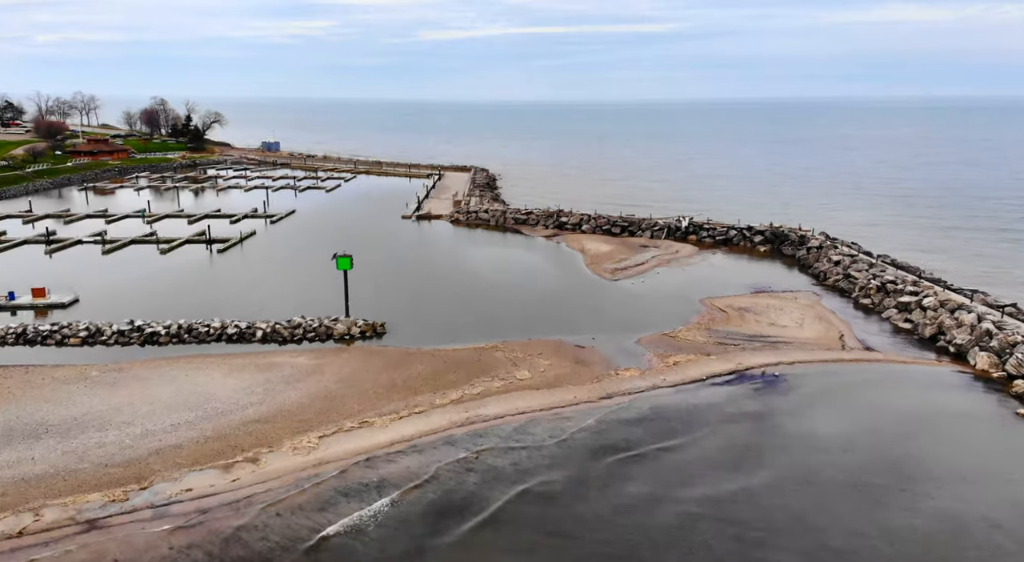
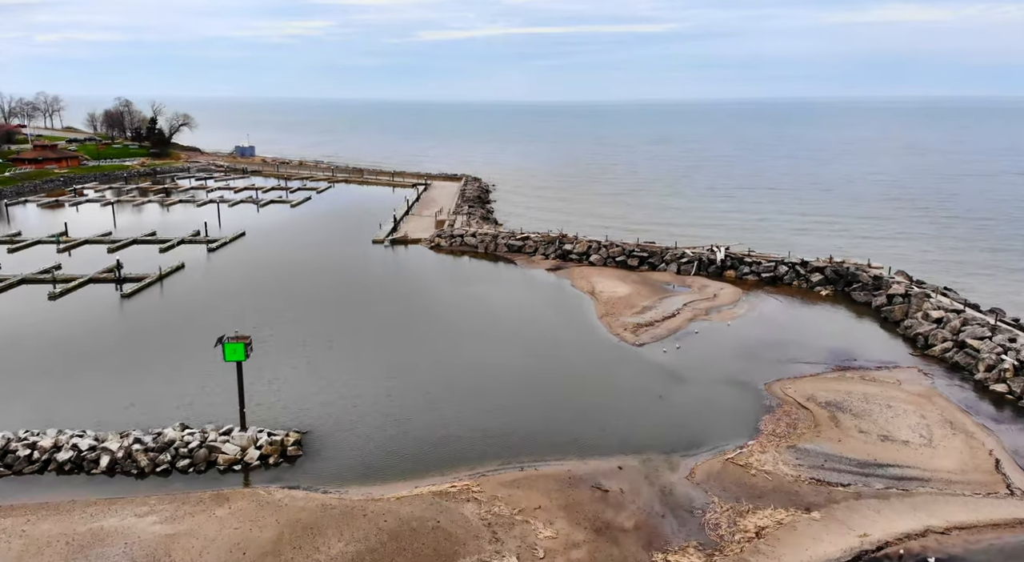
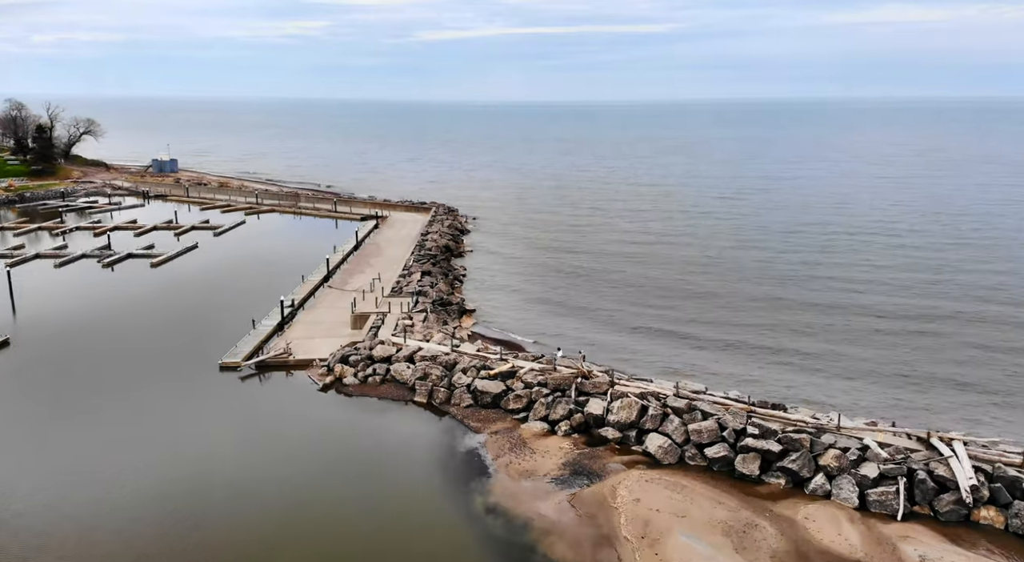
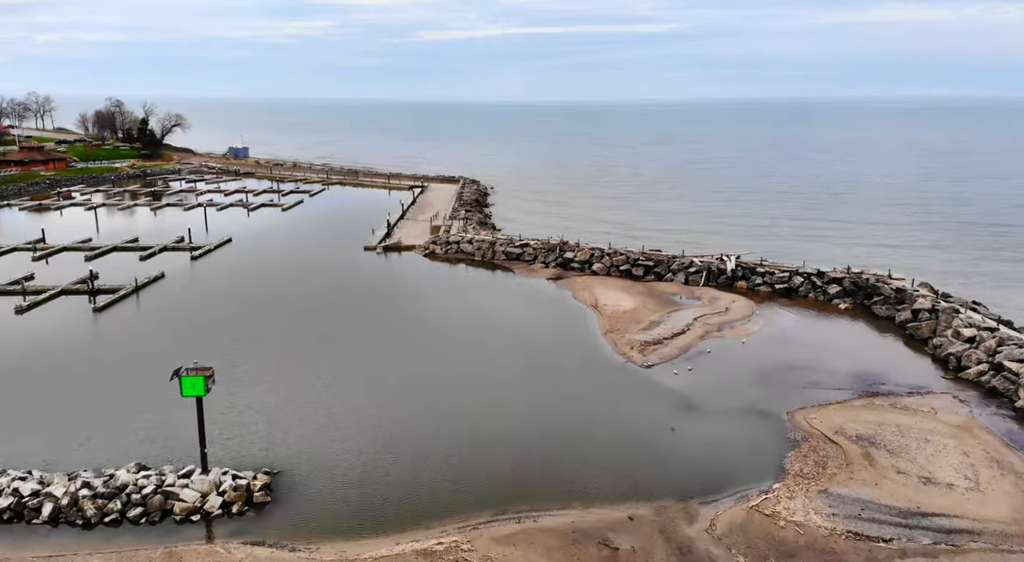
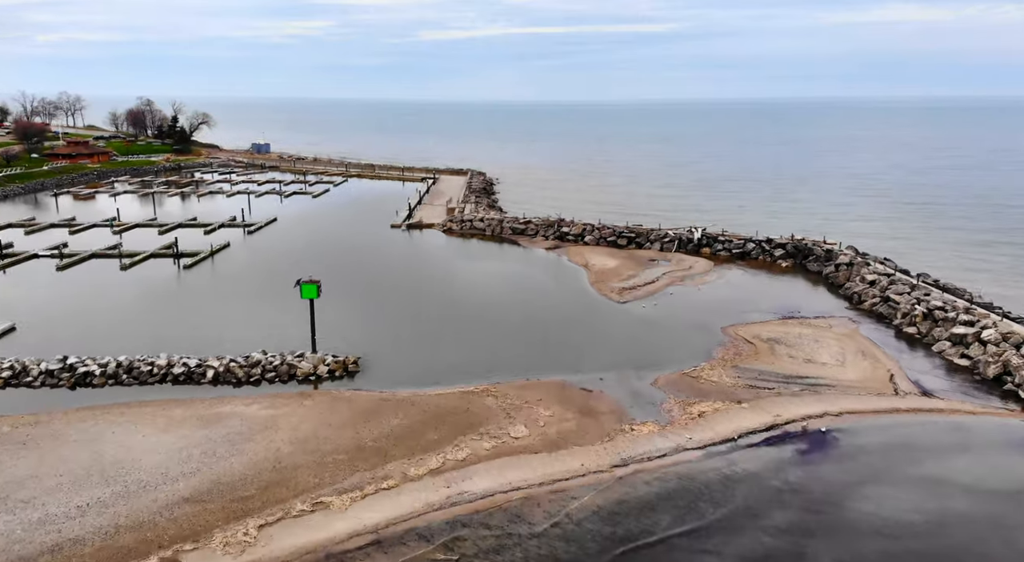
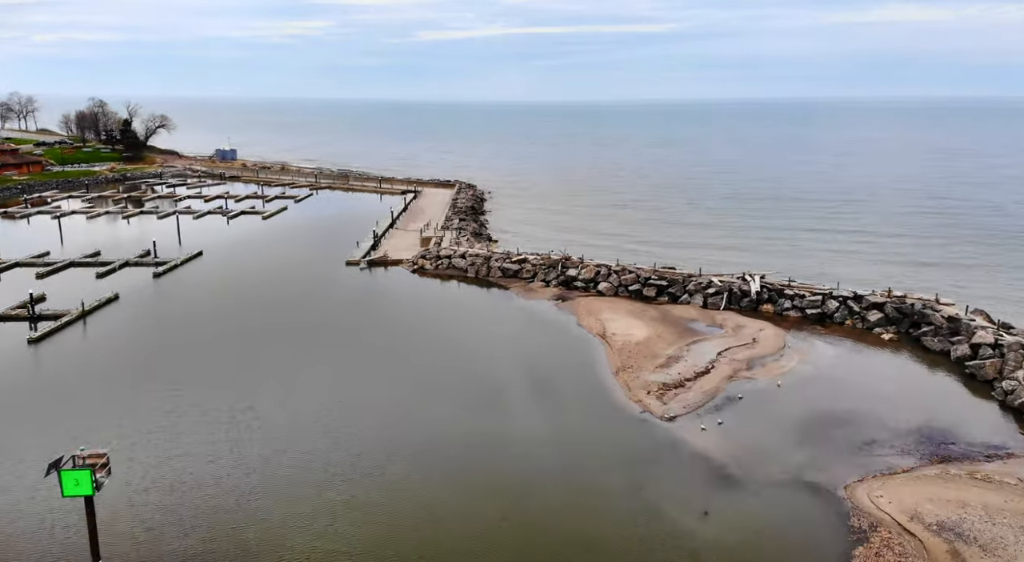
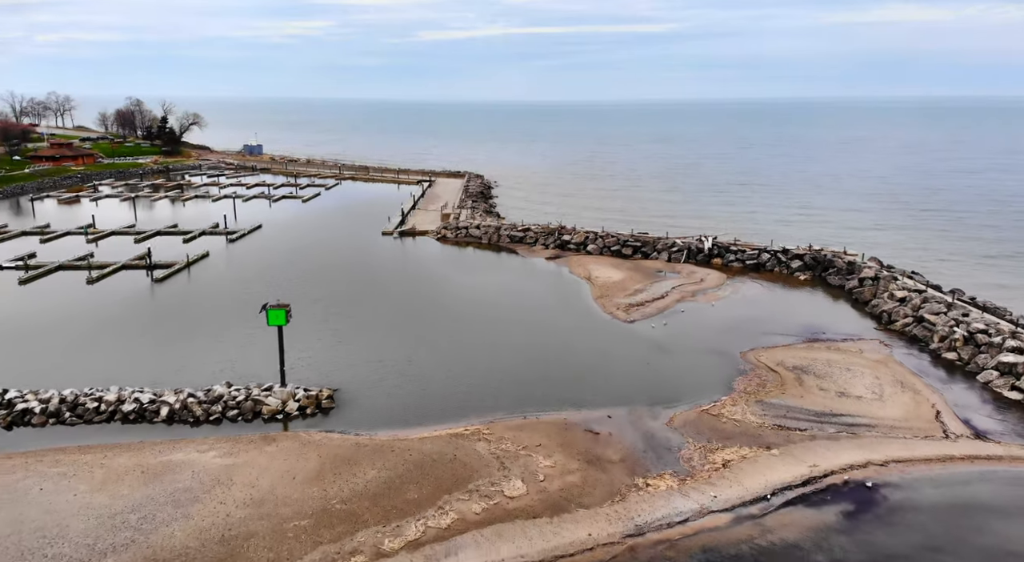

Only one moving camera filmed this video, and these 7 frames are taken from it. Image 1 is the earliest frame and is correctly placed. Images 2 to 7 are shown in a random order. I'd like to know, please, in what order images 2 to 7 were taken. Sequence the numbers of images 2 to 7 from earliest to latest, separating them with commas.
5, 7, 2, 4, 6, 3
